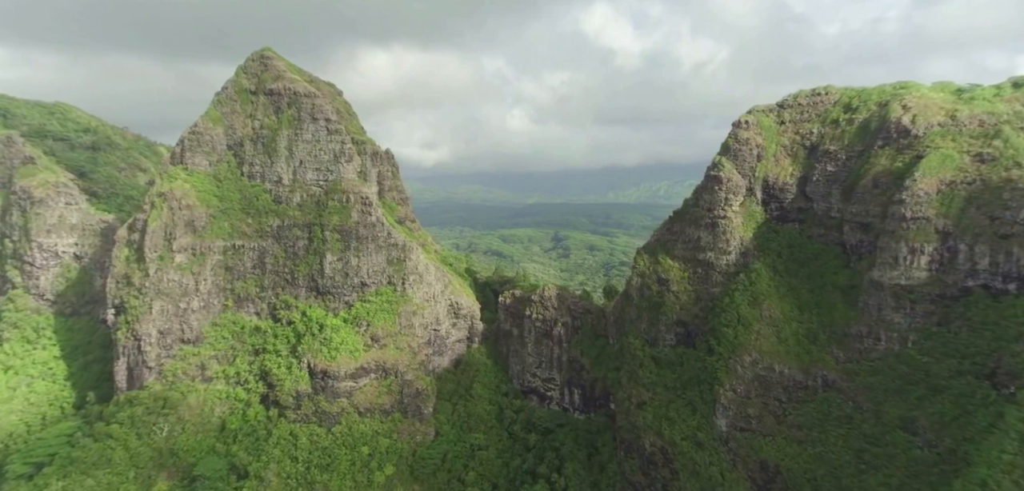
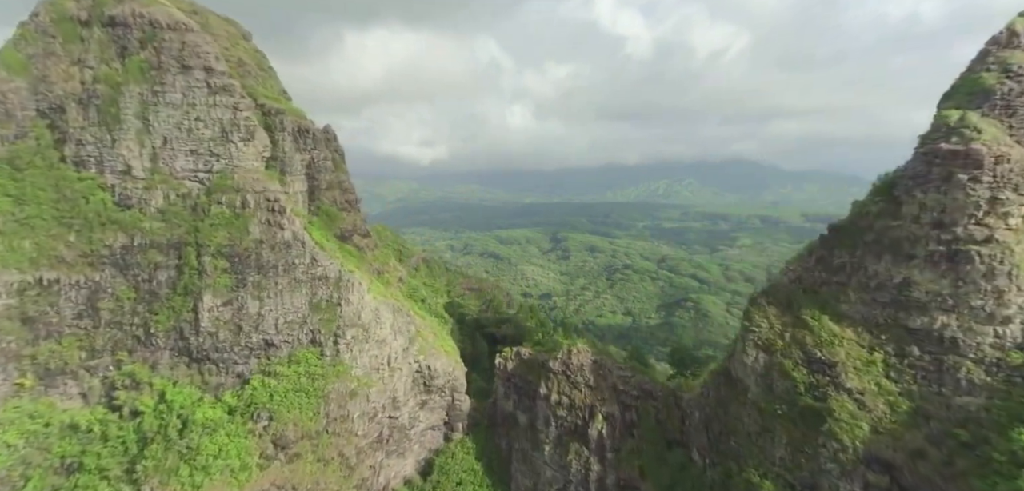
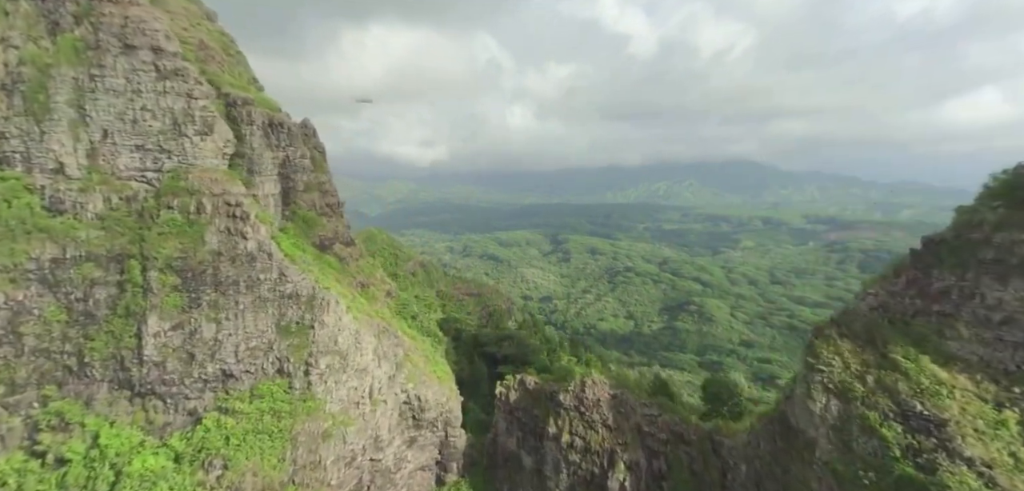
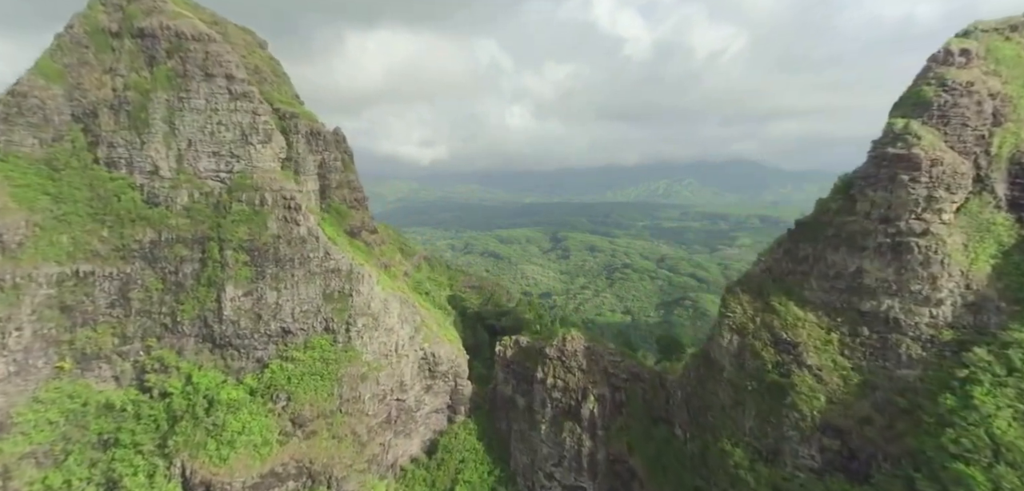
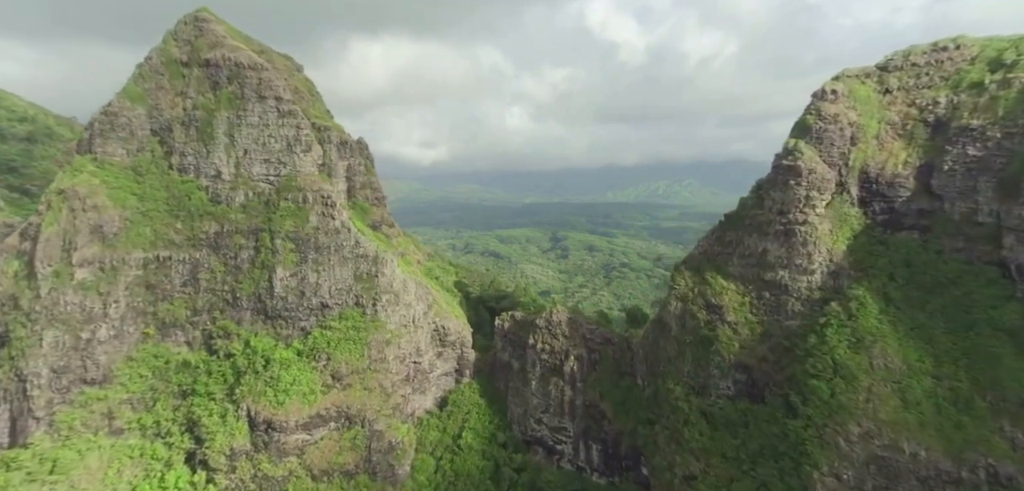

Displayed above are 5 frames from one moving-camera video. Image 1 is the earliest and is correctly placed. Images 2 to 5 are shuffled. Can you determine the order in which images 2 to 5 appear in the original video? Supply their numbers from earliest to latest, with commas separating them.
5, 4, 2, 3
